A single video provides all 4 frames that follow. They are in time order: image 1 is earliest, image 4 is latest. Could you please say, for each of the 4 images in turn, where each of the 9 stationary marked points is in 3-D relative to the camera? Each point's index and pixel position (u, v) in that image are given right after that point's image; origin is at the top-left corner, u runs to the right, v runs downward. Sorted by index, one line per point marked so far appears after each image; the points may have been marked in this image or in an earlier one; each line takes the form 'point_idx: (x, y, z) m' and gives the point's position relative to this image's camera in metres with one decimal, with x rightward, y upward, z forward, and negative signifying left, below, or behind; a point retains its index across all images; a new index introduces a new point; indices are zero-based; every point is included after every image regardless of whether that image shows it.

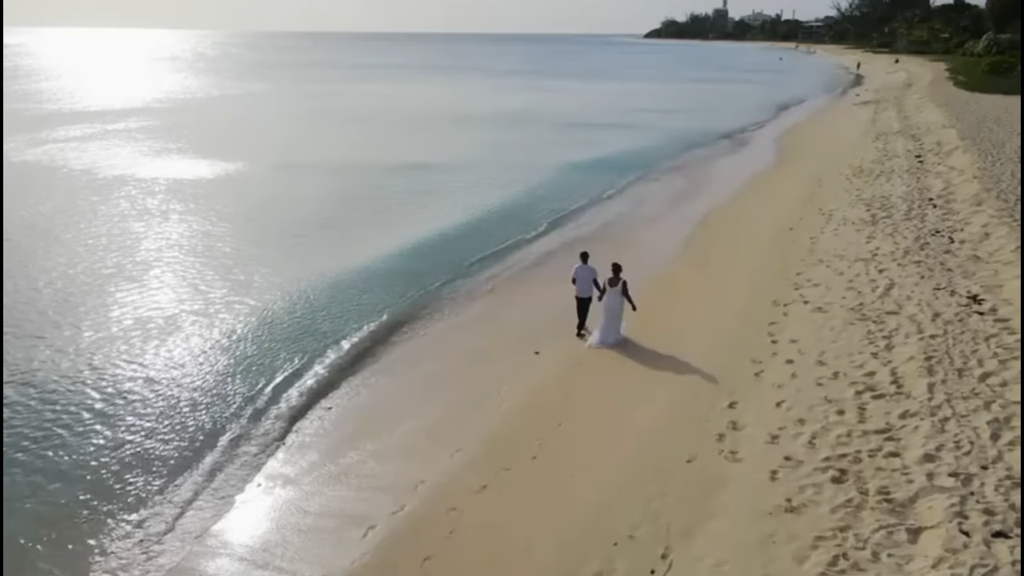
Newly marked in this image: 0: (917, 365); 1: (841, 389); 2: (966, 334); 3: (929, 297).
0: (+4.6, -0.9, +9.8) m
1: (+3.7, -1.1, +9.6) m
2: (+5.6, -0.6, +10.6) m
3: (+5.9, -0.1, +12.2) m
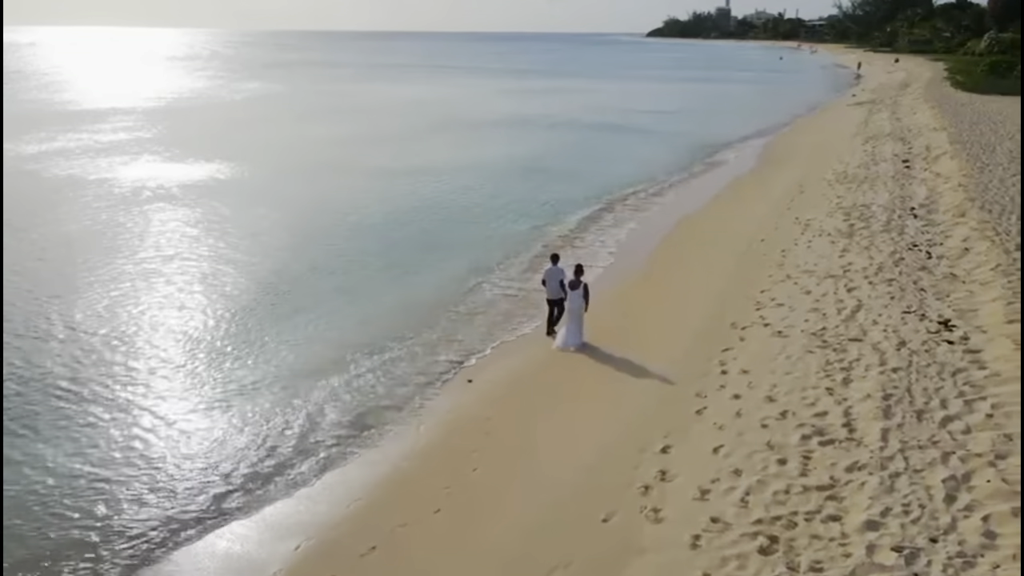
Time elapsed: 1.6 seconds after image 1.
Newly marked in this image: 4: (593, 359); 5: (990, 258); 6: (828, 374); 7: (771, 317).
0: (+3.7, -1.2, +8.7) m
1: (+2.7, -1.4, +8.6) m
2: (+4.6, -0.9, +9.5) m
3: (+5.0, -0.4, +11.1) m
4: (+1.2, -1.0, +12.1) m
5: (+7.3, +0.5, +13.2) m
6: (+3.6, -1.0, +9.9) m
7: (+3.7, -0.4, +12.5) m
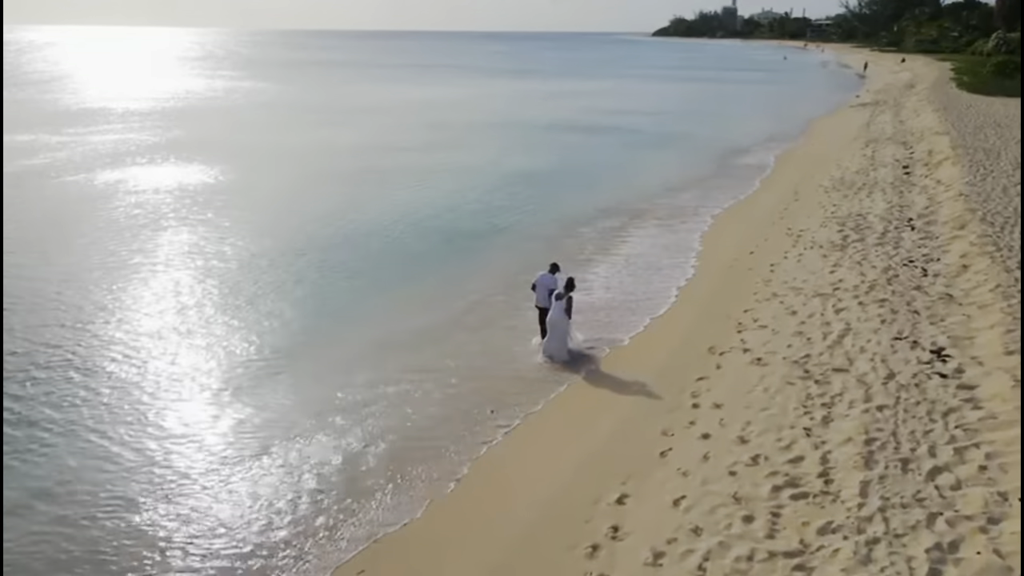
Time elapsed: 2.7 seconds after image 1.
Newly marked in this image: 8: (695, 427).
0: (+3.1, -1.5, +7.8) m
1: (+2.2, -1.7, +7.7) m
2: (+4.1, -1.2, +8.6) m
3: (+4.4, -0.7, +10.2) m
4: (+0.6, -1.3, +11.2) m
5: (+6.8, +0.2, +12.2) m
6: (+3.1, -1.3, +9.0) m
7: (+3.2, -0.7, +11.6) m
8: (+1.9, -1.5, +9.2) m
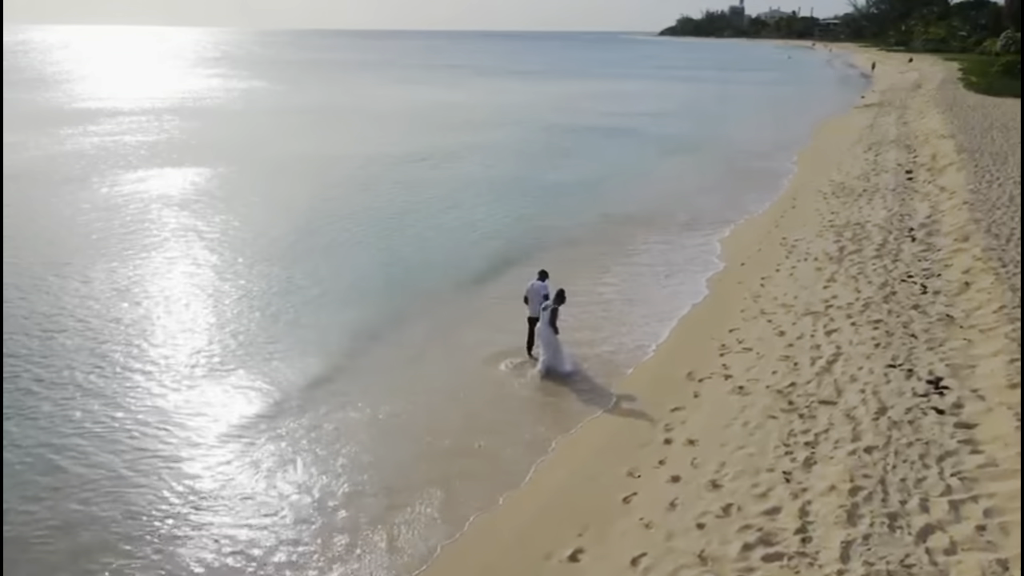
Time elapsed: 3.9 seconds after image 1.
0: (+2.6, -1.8, +7.0) m
1: (+1.7, -2.0, +6.8) m
2: (+3.6, -1.4, +7.7) m
3: (+4.0, -1.0, +9.3) m
4: (+0.2, -1.5, +10.4) m
5: (+6.3, -0.1, +11.3) m
6: (+2.6, -1.5, +8.1) m
7: (+2.8, -1.0, +10.7) m
8: (+1.5, -1.7, +8.3) m
